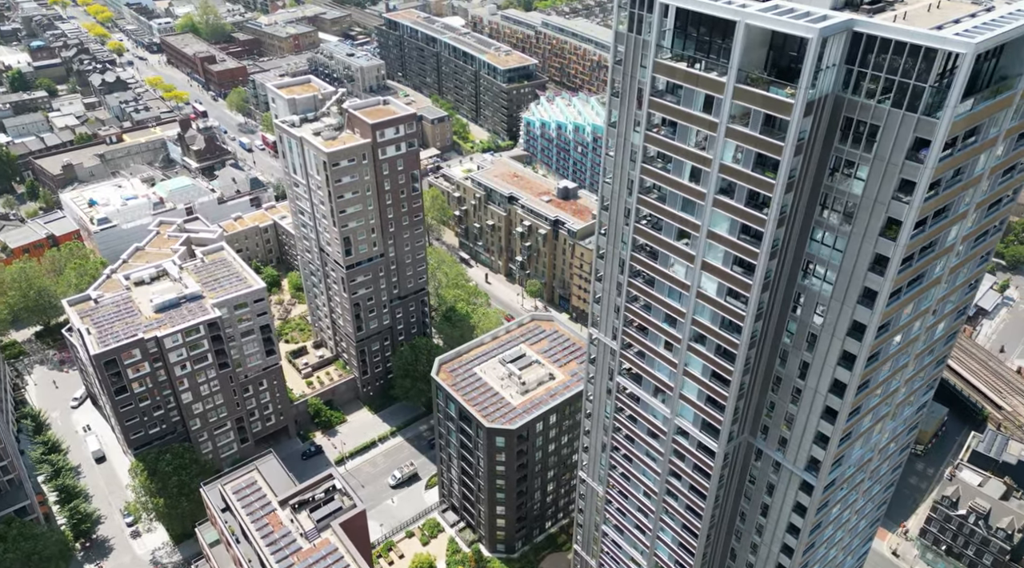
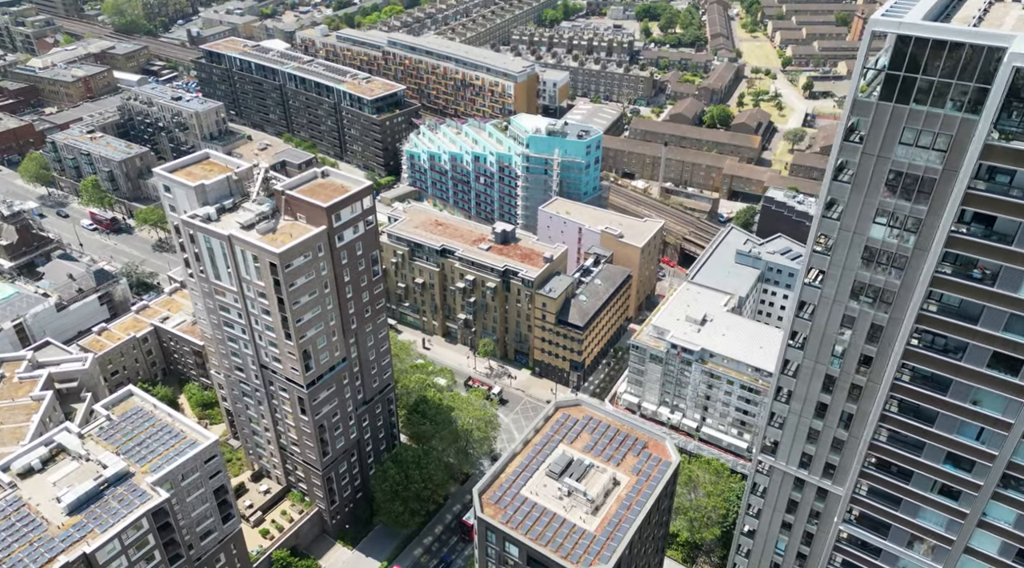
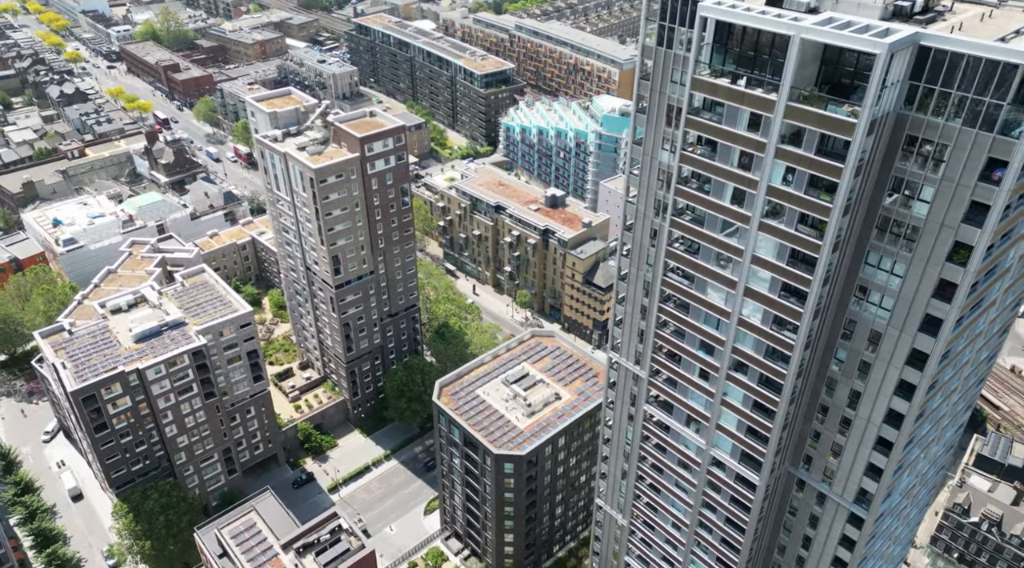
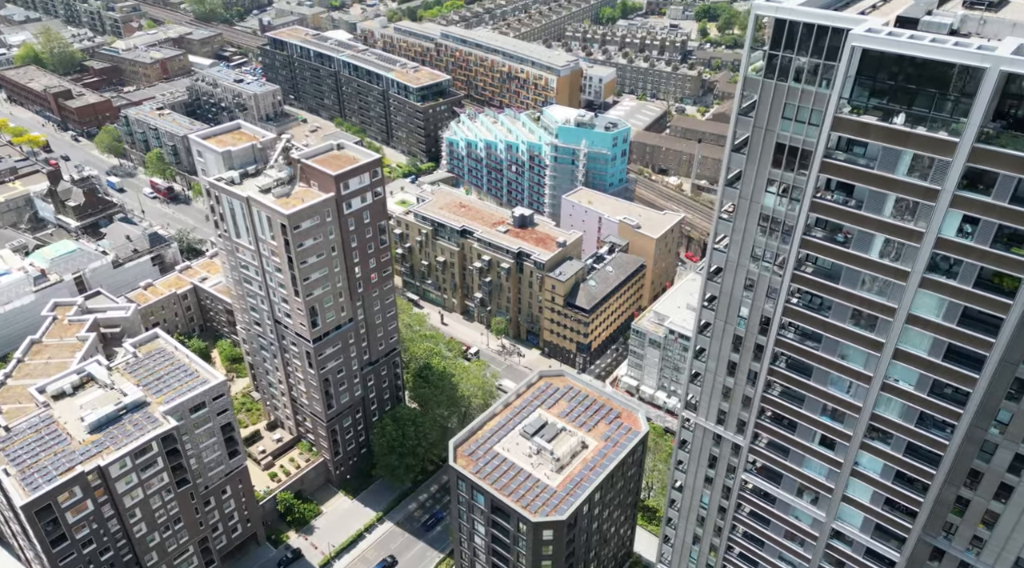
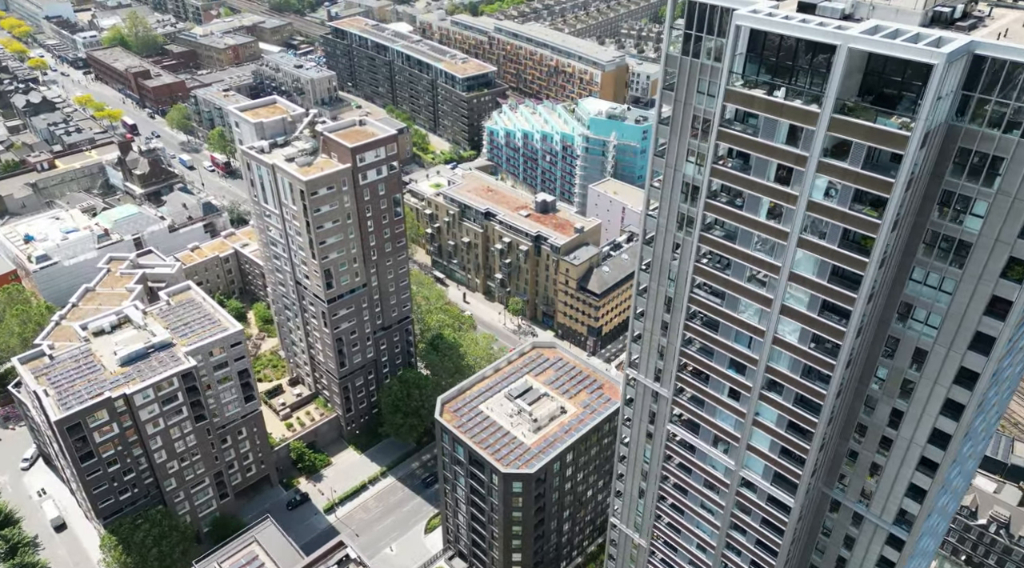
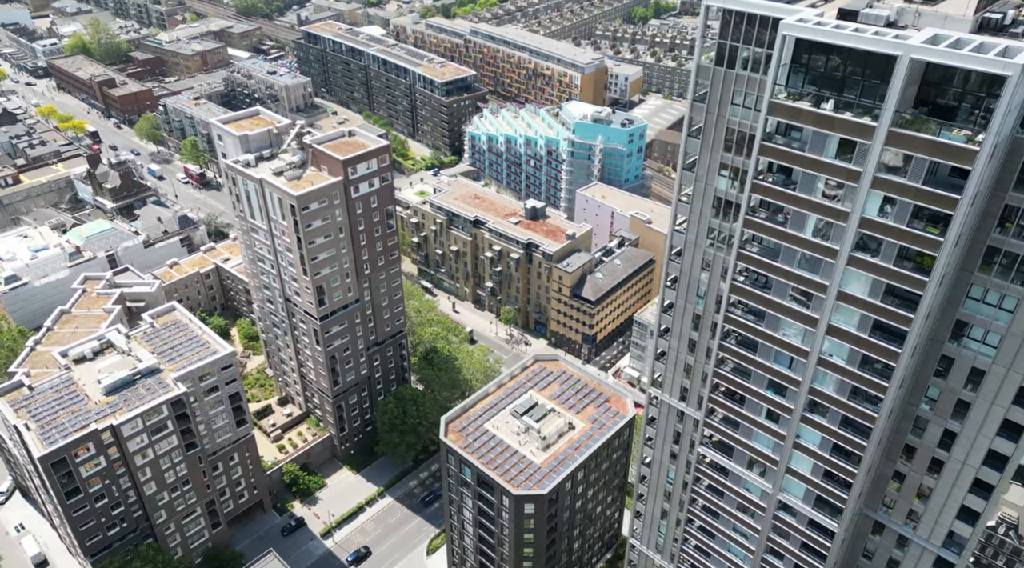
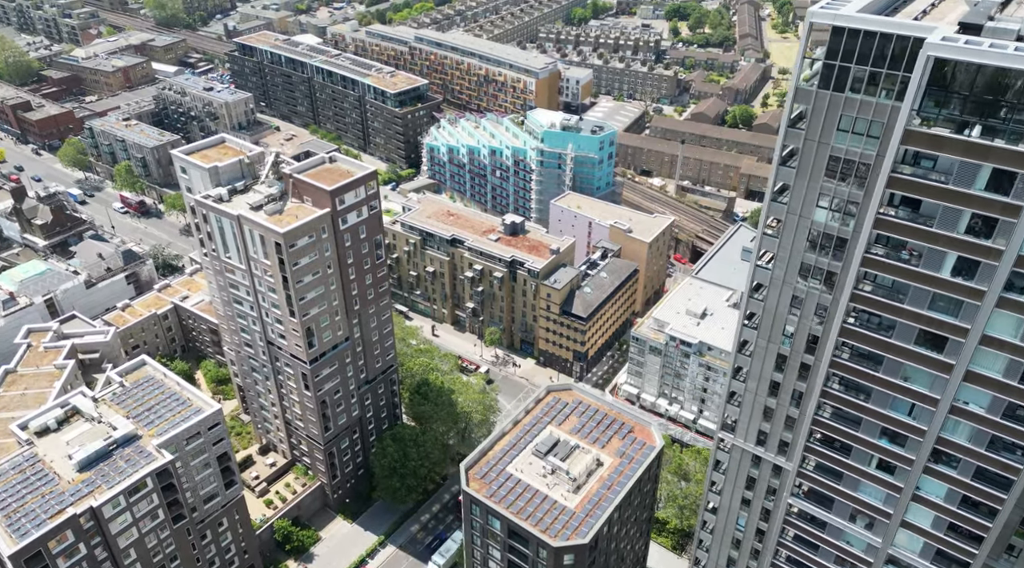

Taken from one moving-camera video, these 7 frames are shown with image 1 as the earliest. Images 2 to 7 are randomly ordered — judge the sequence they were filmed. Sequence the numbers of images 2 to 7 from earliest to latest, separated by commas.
3, 5, 6, 4, 7, 2
